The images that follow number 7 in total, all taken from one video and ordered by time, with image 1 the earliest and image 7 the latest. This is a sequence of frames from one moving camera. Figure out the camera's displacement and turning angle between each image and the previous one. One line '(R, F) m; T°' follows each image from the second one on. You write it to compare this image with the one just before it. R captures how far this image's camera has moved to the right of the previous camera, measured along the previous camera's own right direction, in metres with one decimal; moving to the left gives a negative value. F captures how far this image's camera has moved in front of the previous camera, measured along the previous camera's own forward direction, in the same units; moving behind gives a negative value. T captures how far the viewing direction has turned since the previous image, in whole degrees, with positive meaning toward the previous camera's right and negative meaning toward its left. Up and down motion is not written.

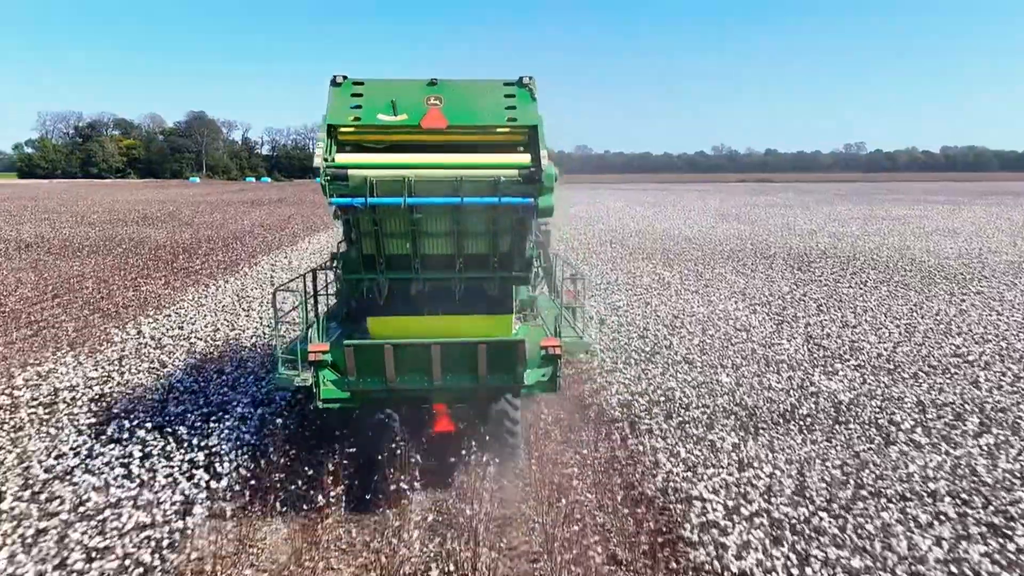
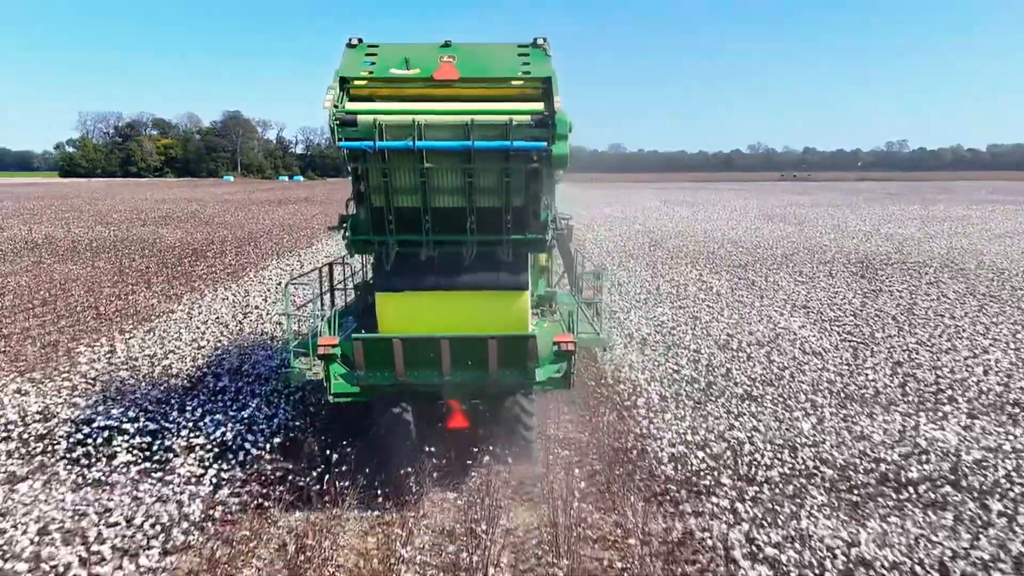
(+0.1, +1.7) m; -2°
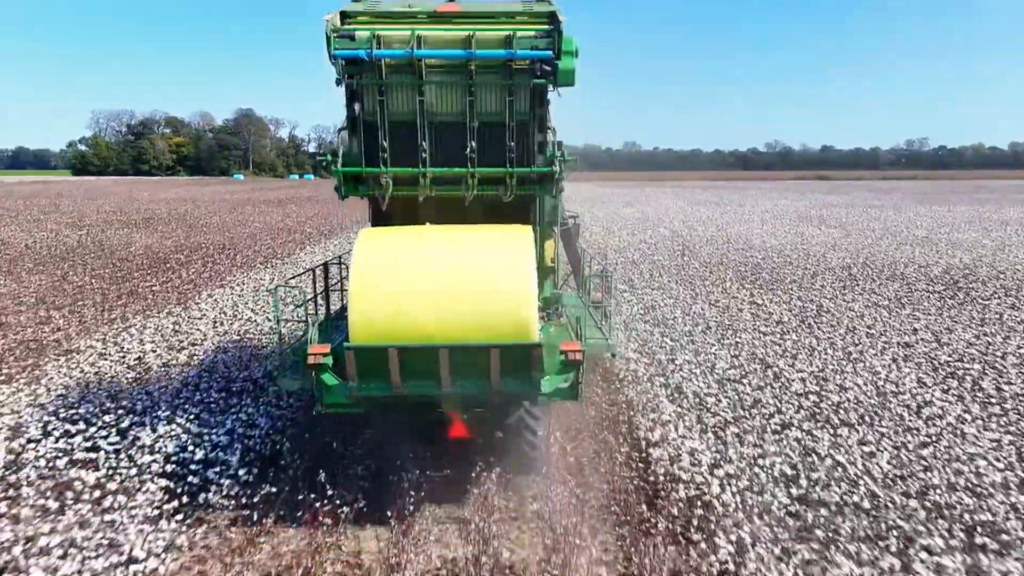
(+0.1, +2.9) m; -1°
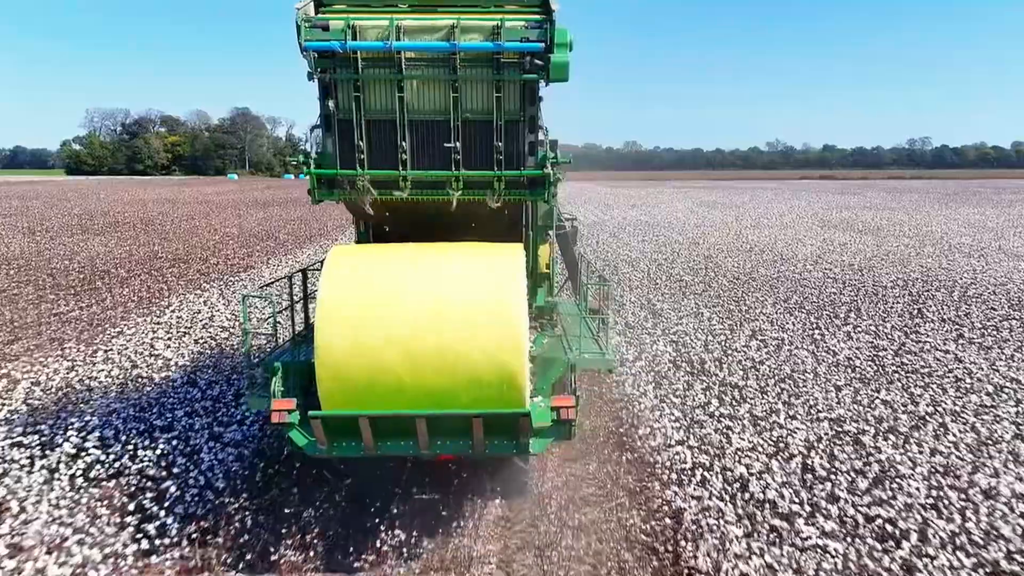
(+0.1, +2.7) m; 0°
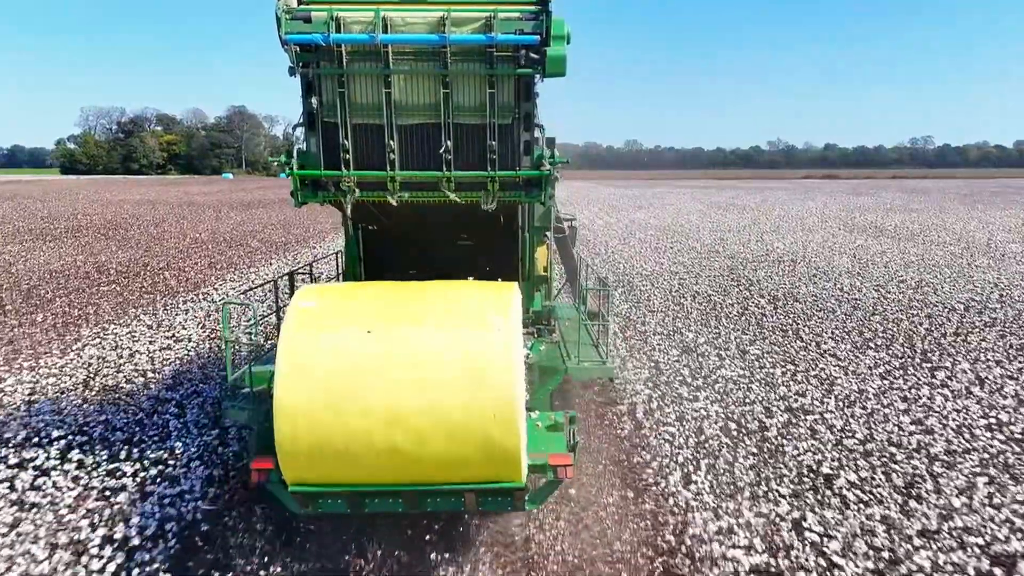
(0.0, +2.5) m; 0°
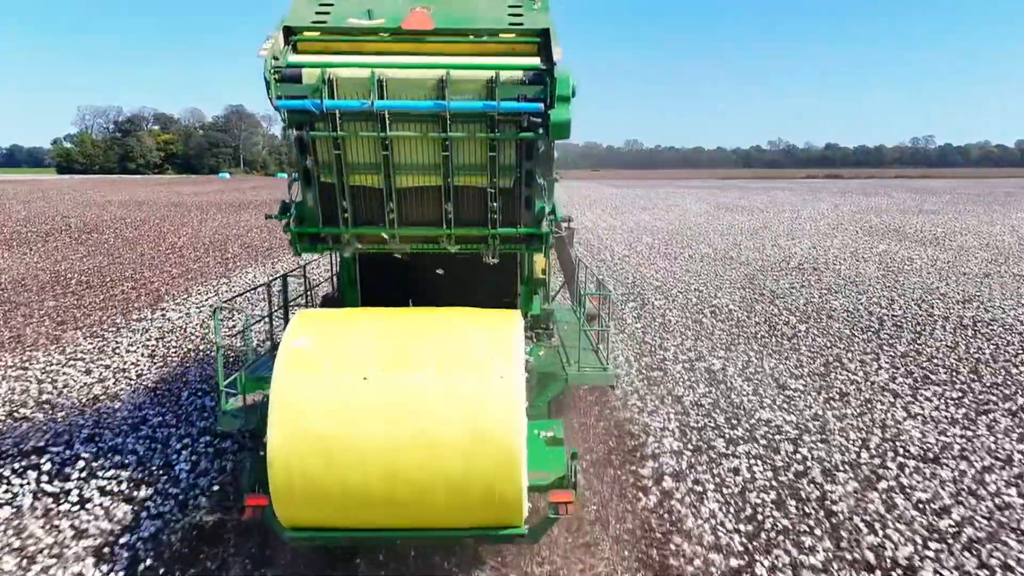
(0.0, +1.5) m; 0°
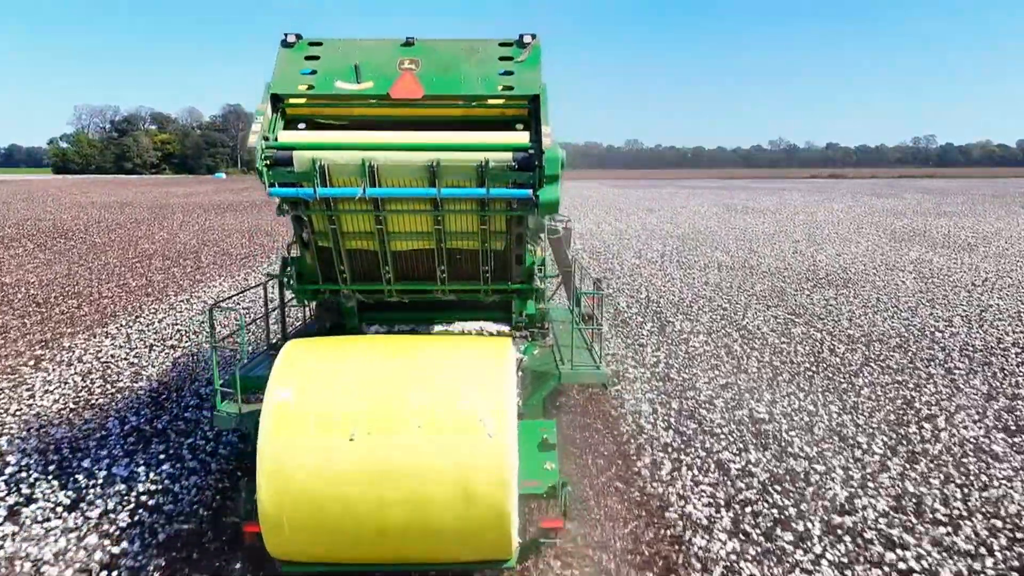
(0.0, +1.8) m; 0°
